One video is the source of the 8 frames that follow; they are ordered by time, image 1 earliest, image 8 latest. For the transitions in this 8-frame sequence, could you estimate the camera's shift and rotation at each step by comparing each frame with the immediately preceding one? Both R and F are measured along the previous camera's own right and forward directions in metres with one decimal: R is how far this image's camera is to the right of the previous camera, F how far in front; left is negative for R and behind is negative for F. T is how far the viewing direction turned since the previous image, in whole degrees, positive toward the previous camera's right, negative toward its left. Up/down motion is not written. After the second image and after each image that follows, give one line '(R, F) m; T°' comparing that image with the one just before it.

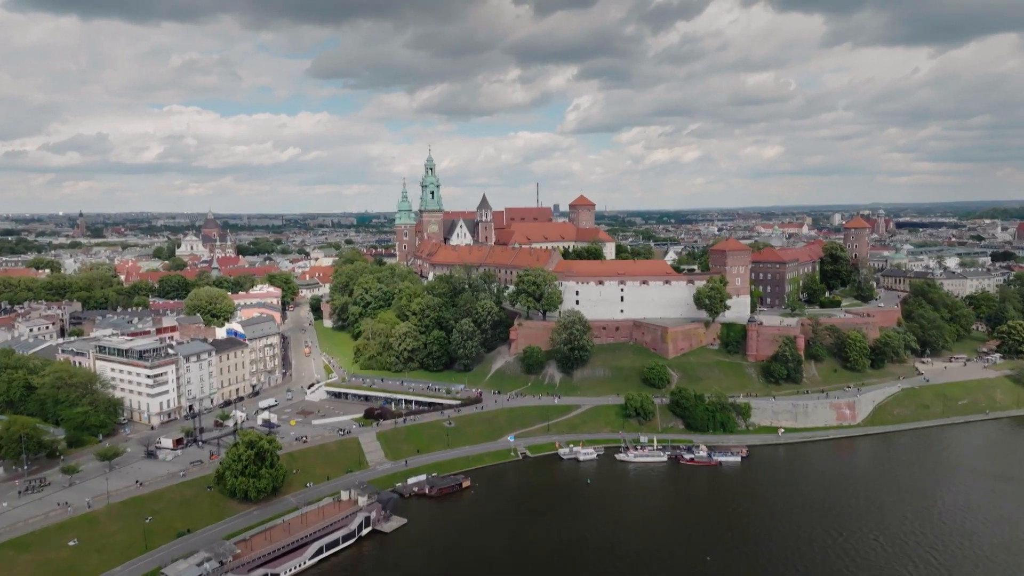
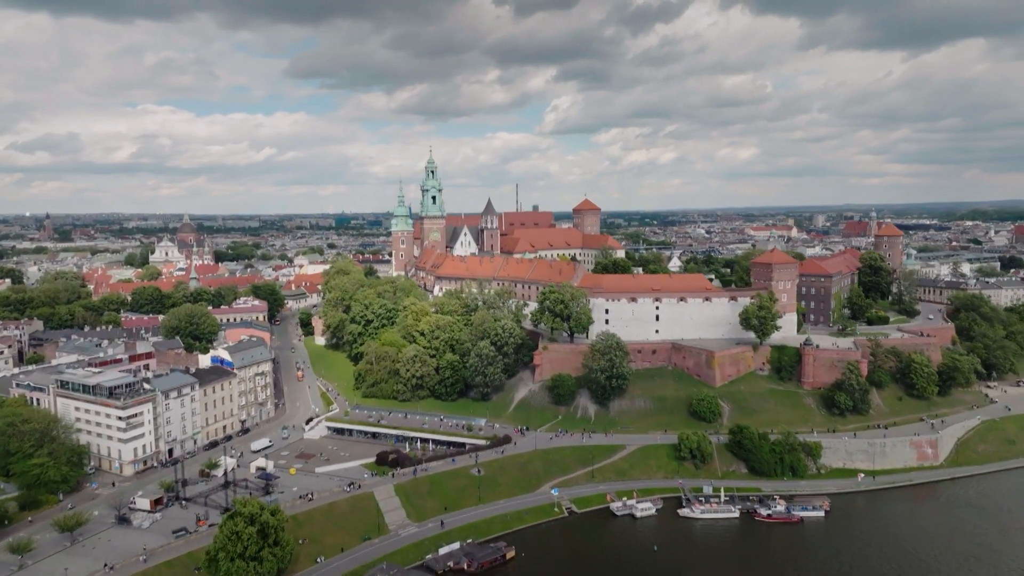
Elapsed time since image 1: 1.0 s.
(-4.9, +9.1) m; +2°
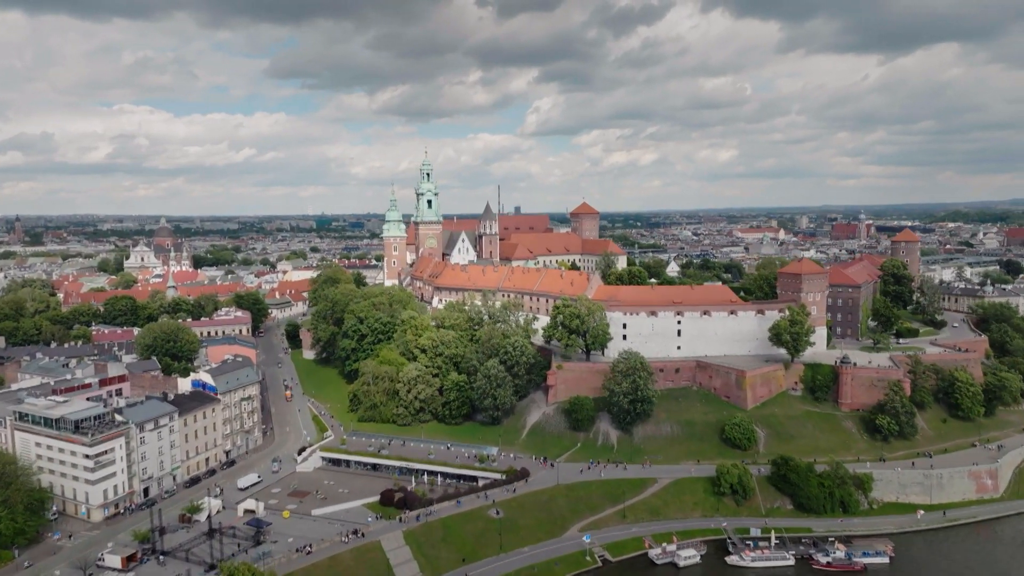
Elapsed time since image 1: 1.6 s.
(-2.9, +6.0) m; +2°
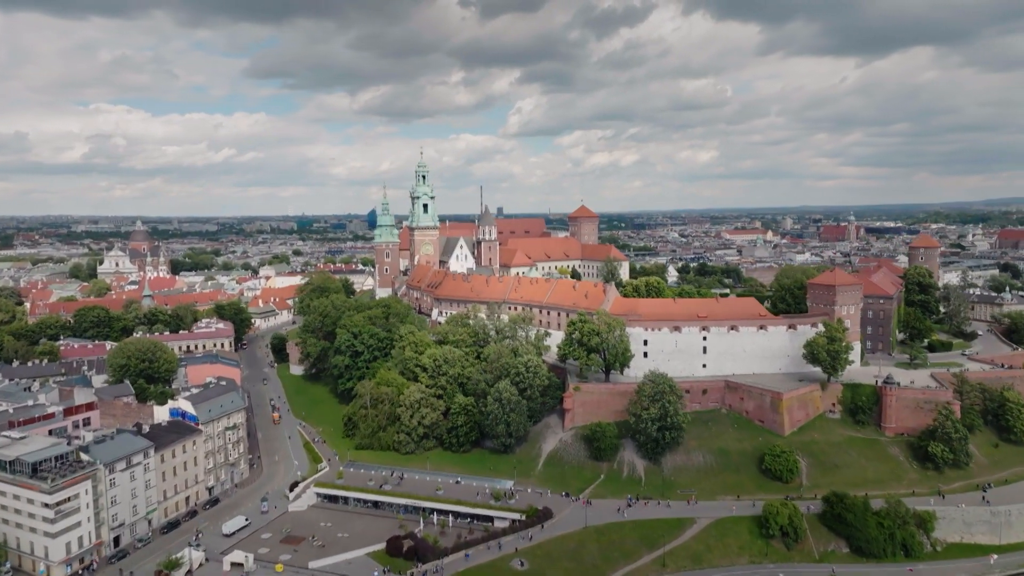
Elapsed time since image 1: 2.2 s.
(-2.8, +5.9) m; +2°
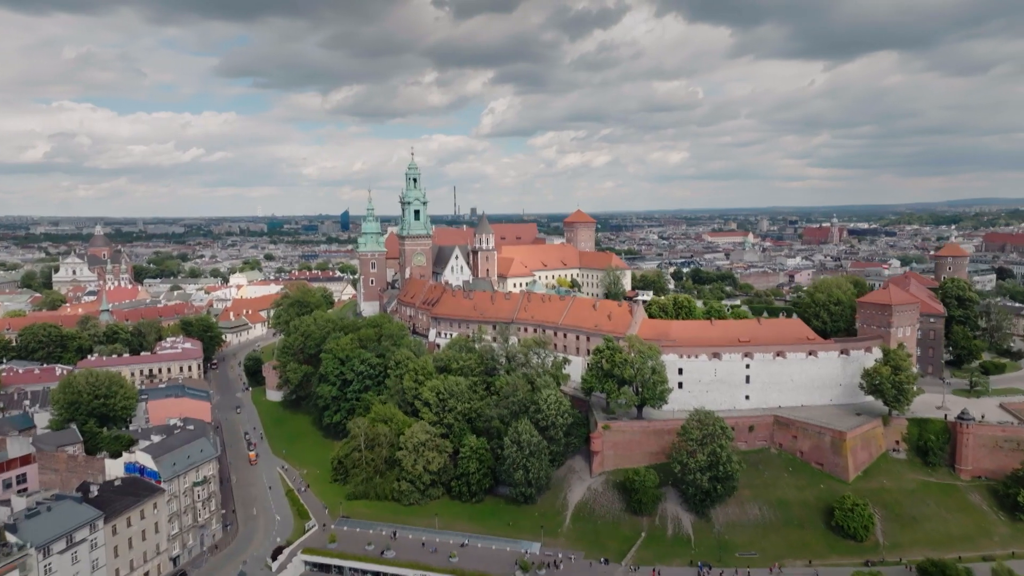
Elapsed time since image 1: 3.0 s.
(-3.6, +8.6) m; +2°
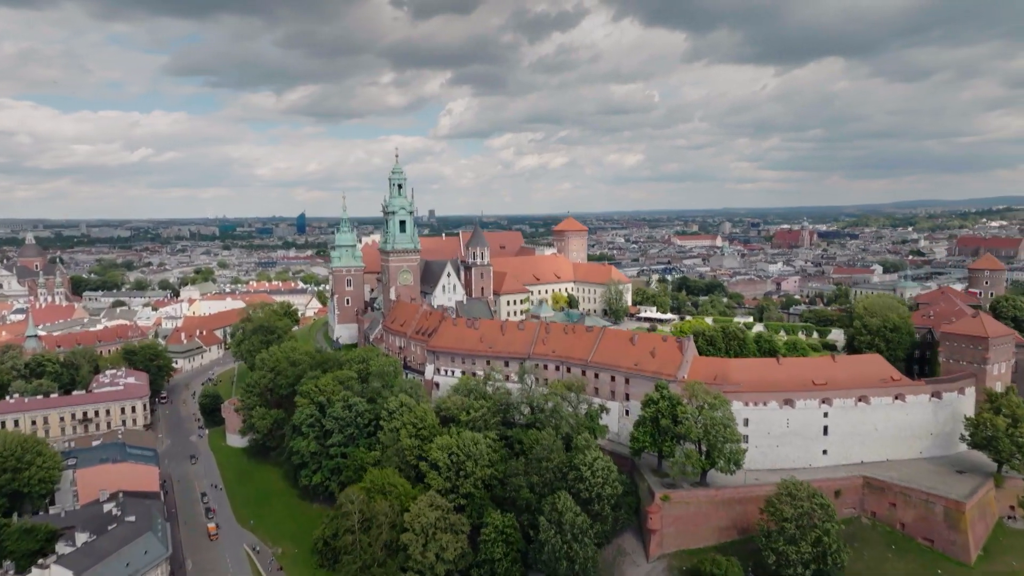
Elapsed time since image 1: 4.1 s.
(-4.8, +11.1) m; +4°
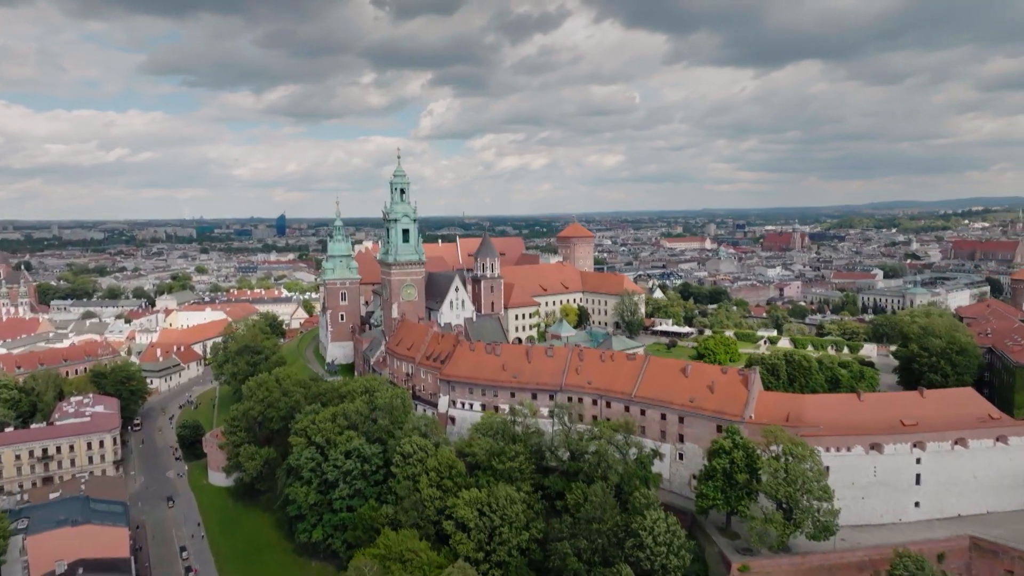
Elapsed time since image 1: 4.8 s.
(-3.5, +7.4) m; +2°
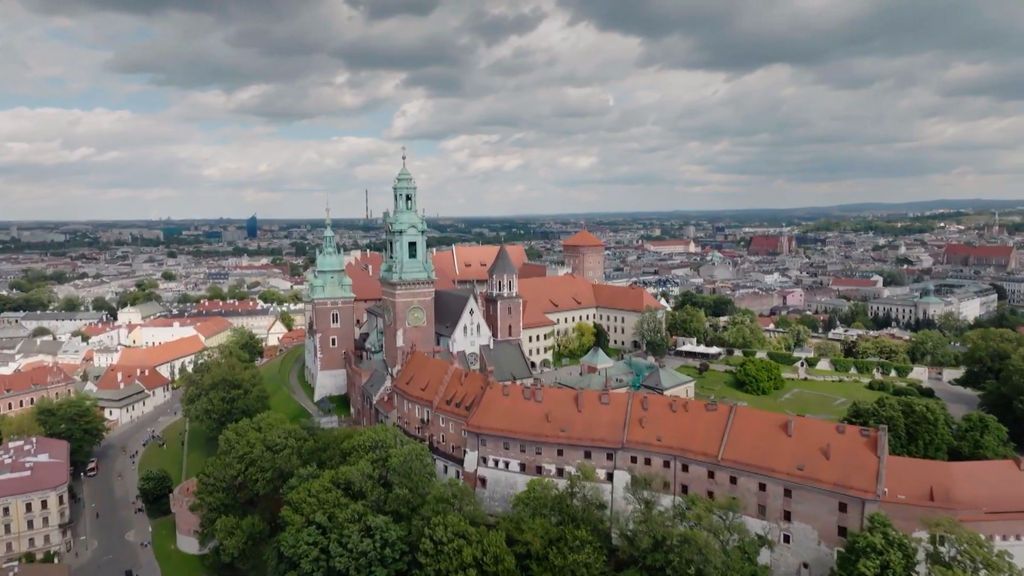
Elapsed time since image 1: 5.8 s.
(-4.5, +9.9) m; +2°
